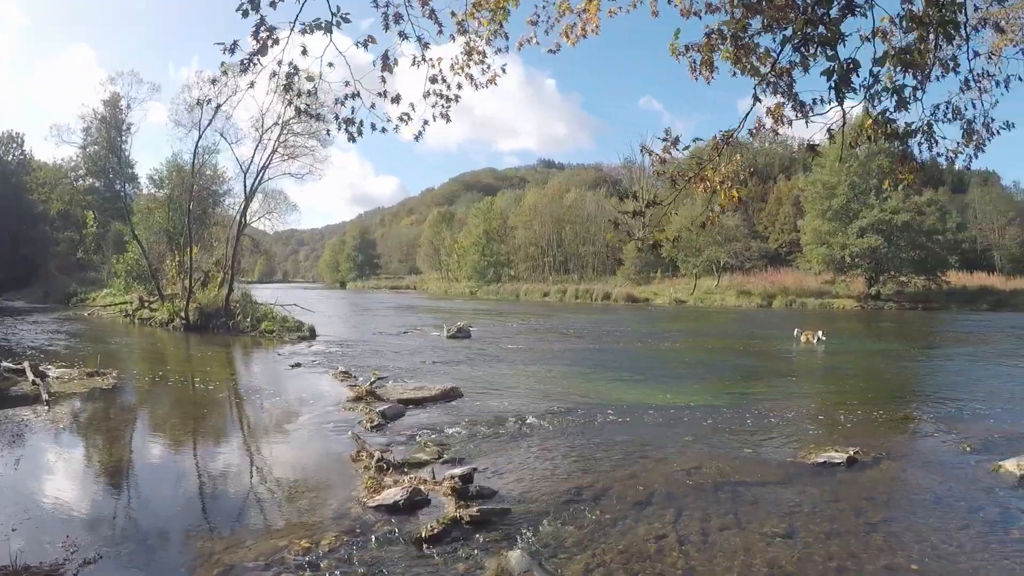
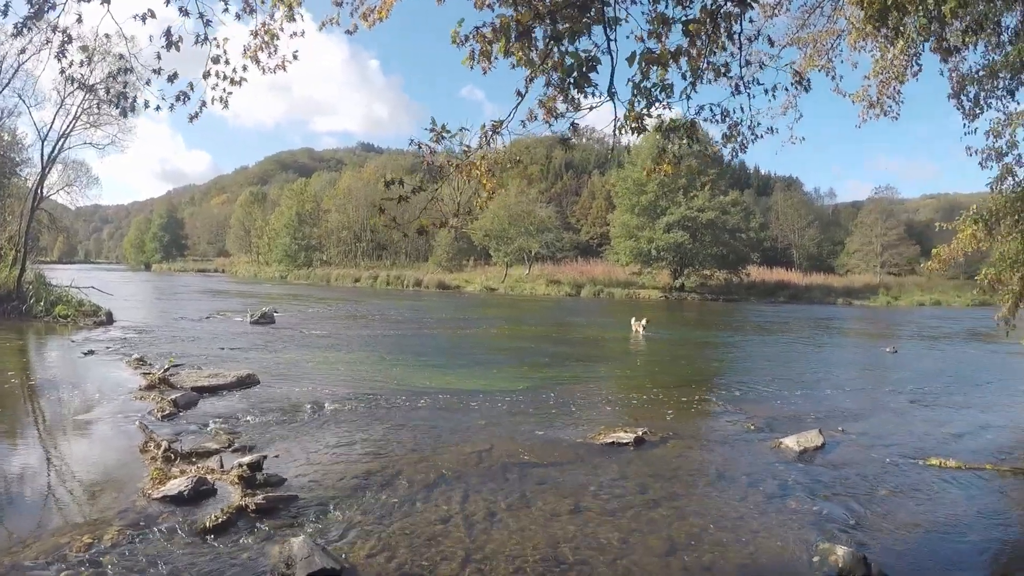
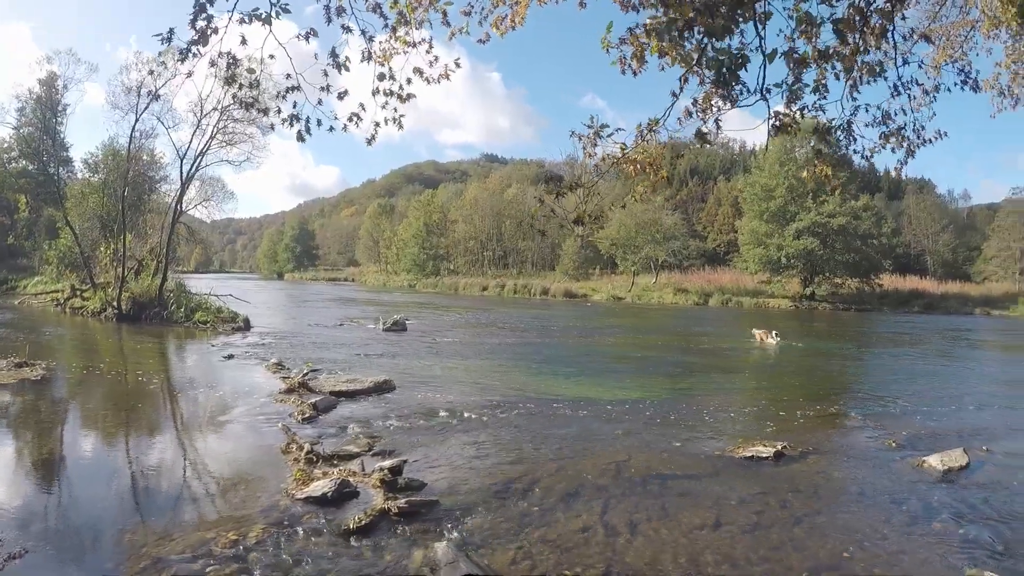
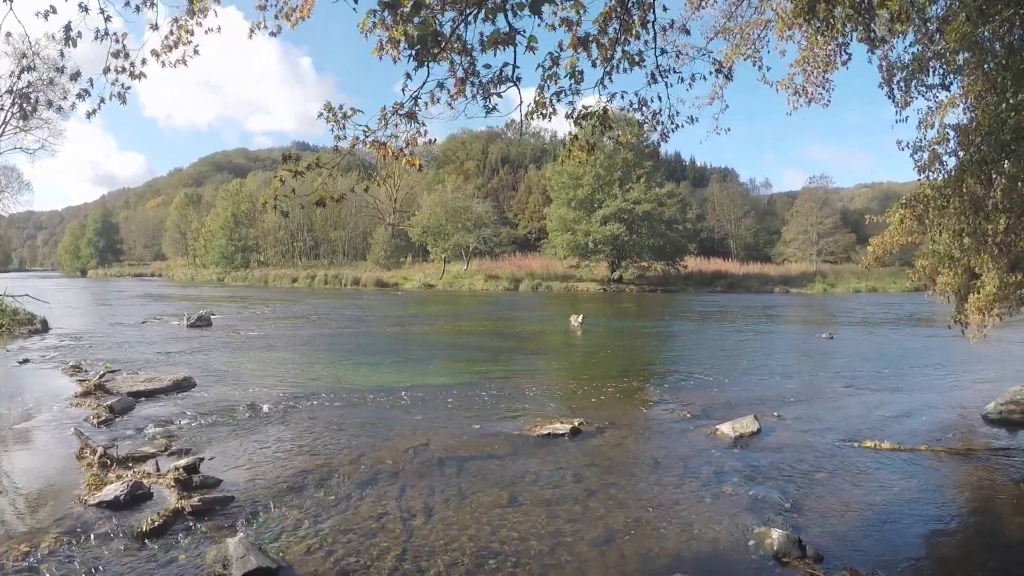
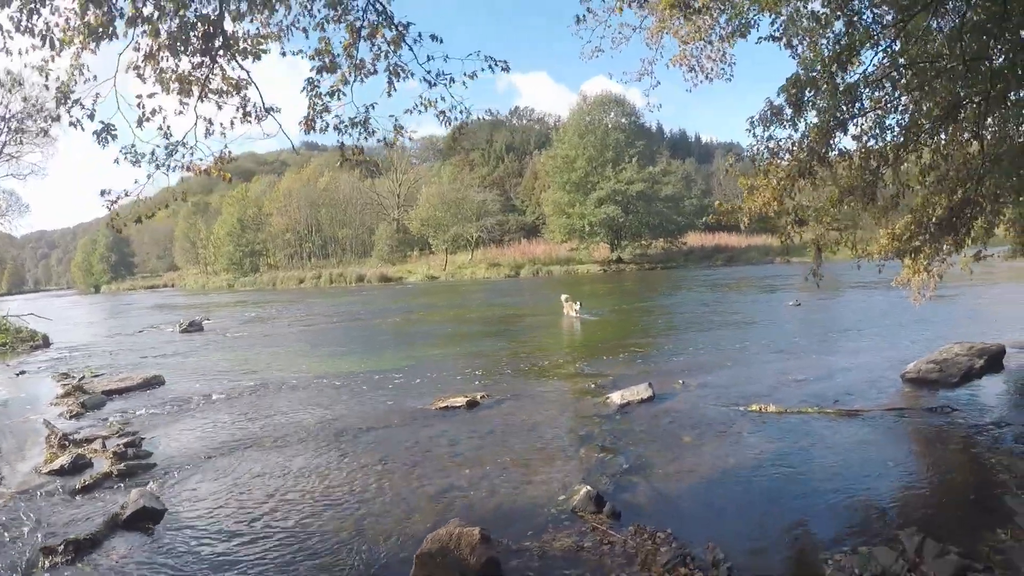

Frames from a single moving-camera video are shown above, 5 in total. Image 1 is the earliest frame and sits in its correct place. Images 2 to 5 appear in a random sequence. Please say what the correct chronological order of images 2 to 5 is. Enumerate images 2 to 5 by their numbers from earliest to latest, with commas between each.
3, 2, 4, 5
